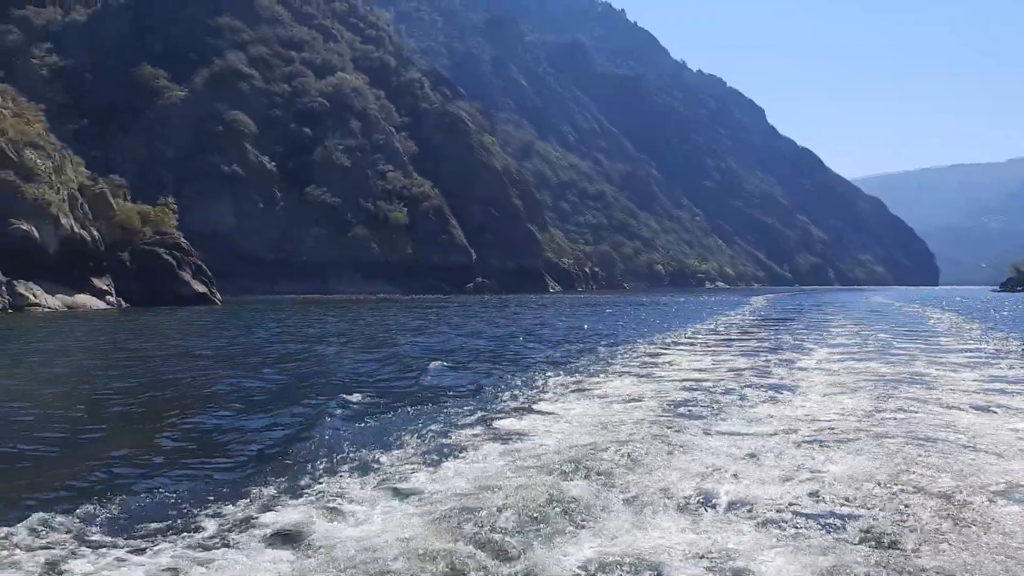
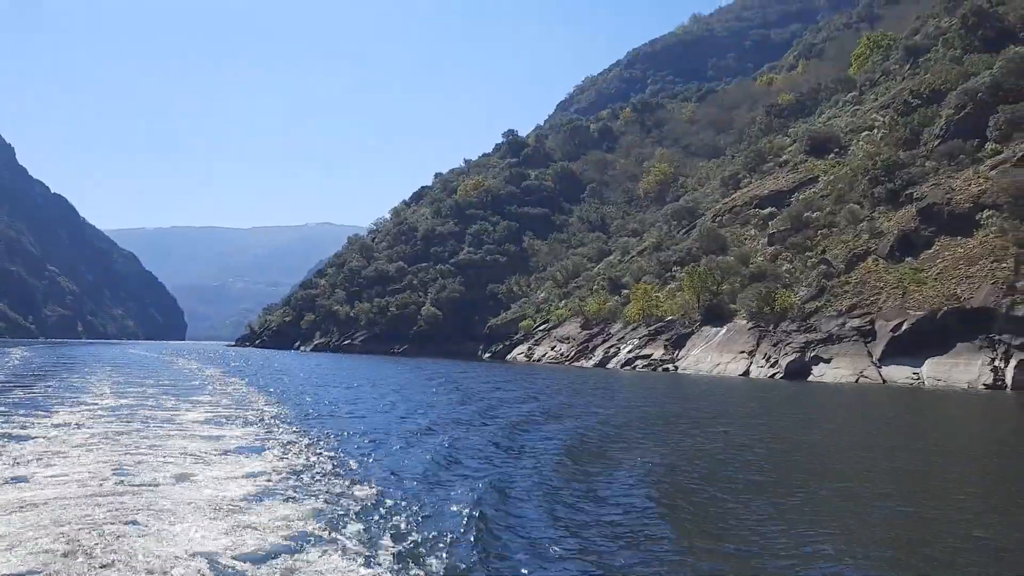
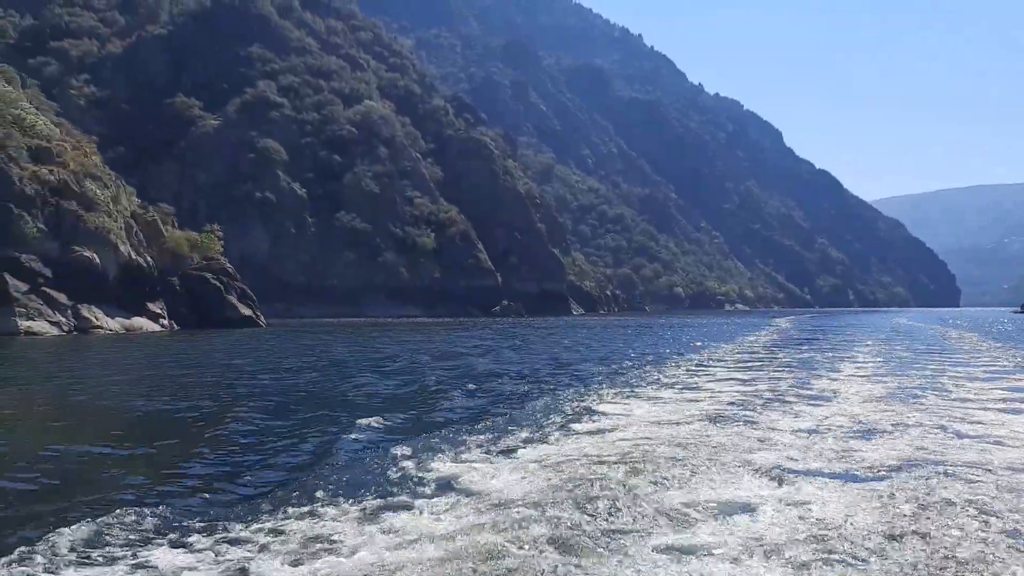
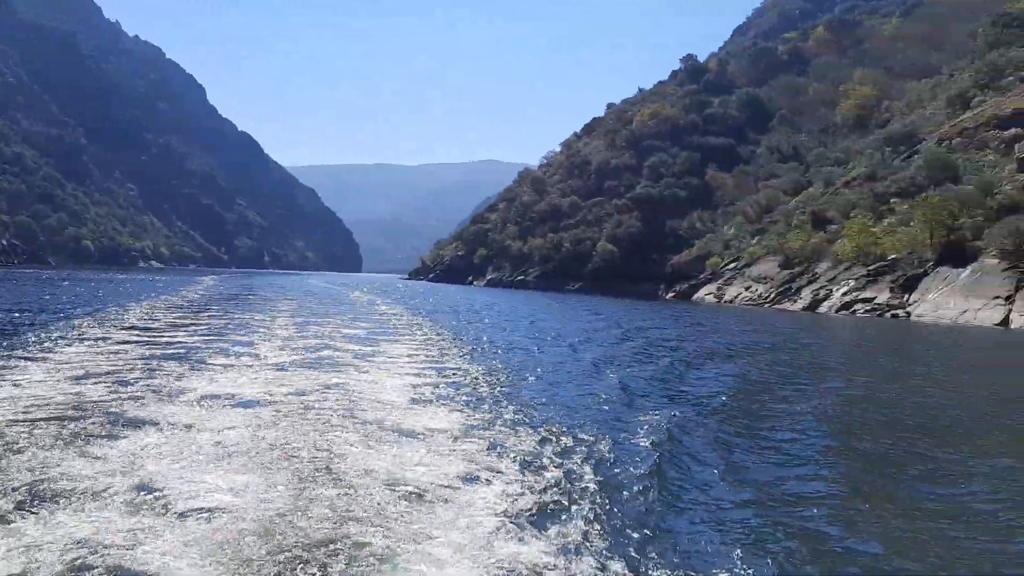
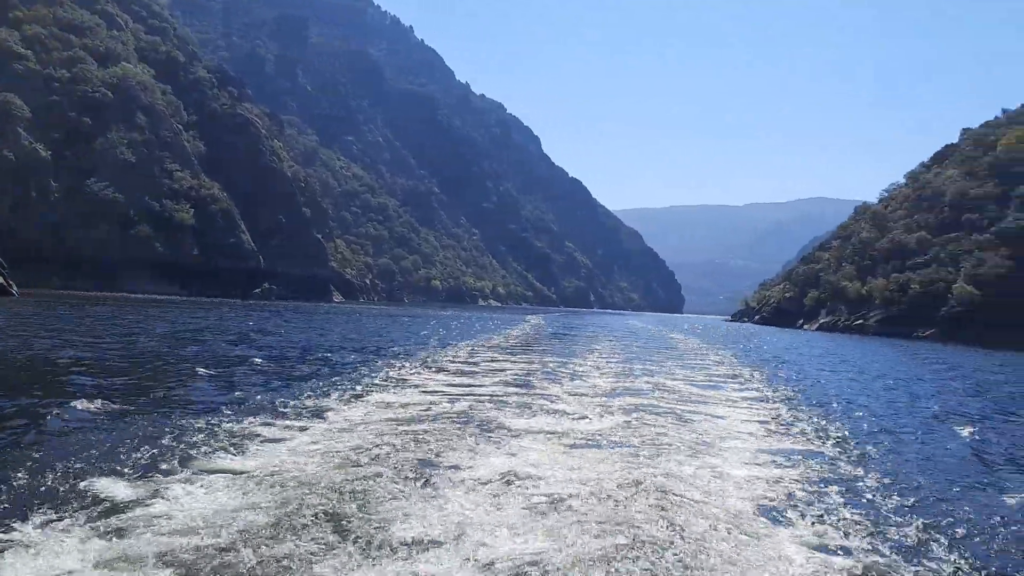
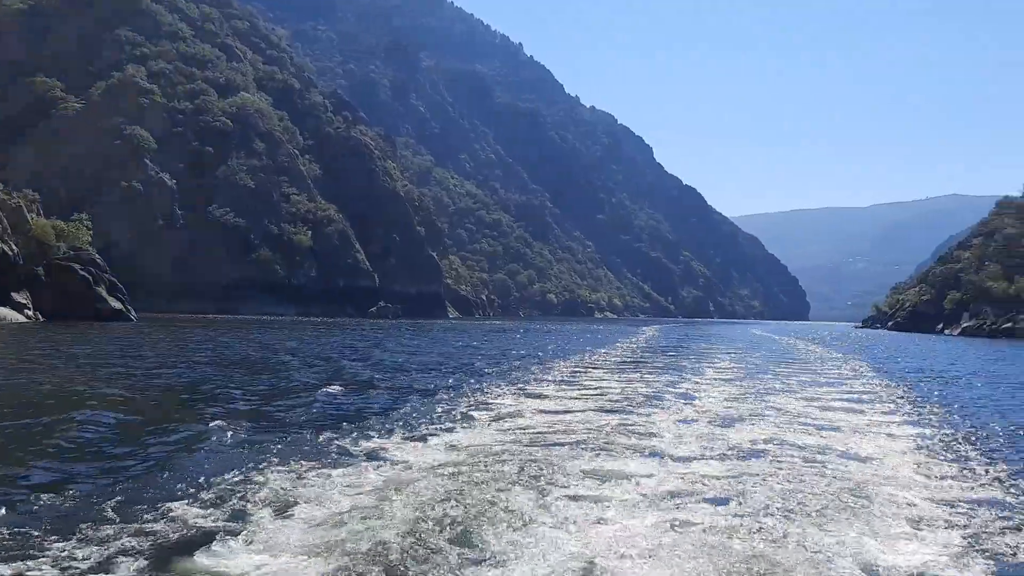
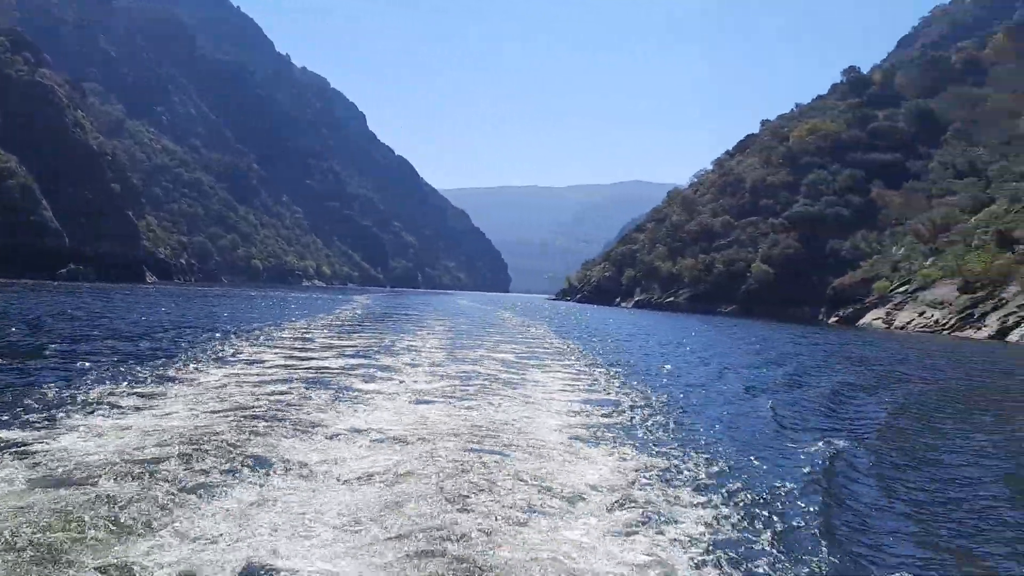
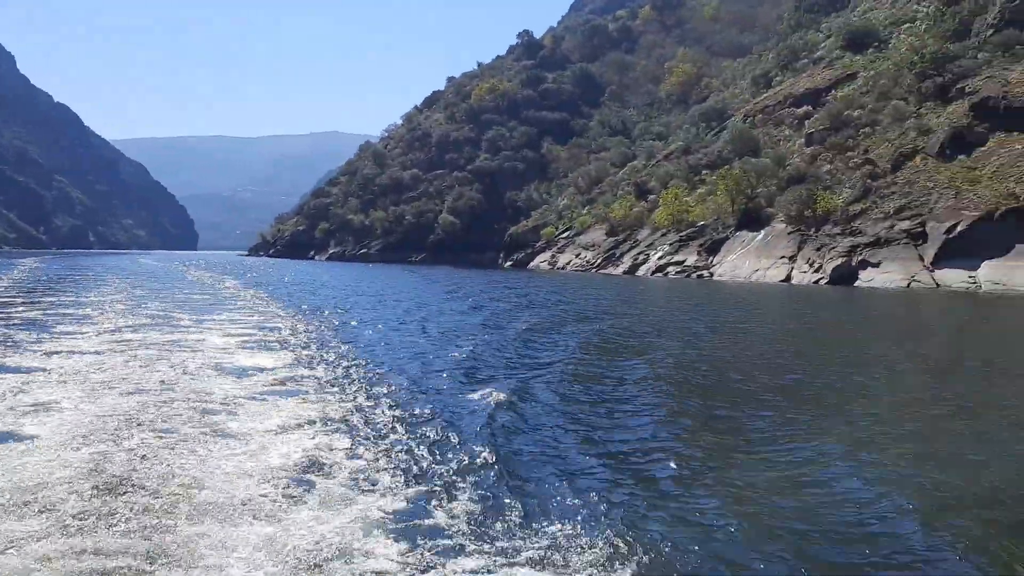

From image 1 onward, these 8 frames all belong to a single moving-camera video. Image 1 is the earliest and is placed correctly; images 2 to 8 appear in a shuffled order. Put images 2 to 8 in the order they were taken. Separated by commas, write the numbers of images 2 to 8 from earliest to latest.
3, 6, 5, 7, 4, 8, 2
